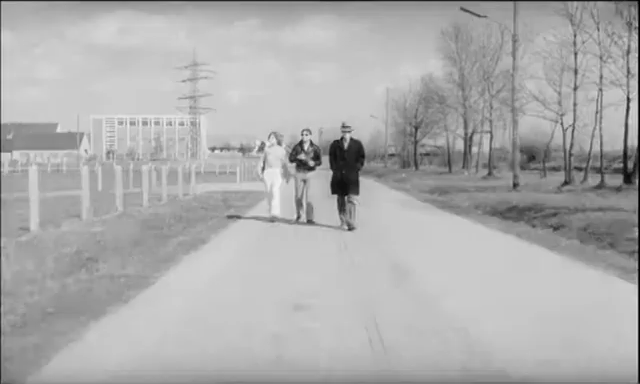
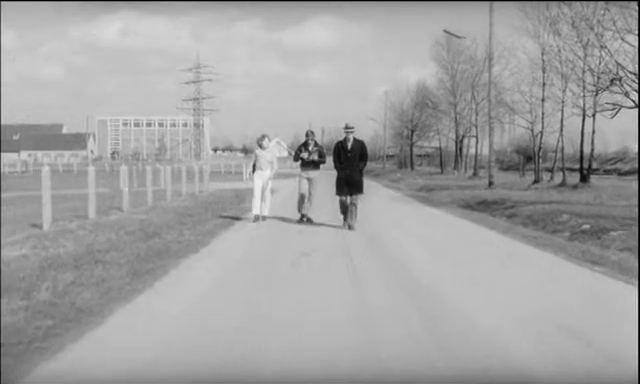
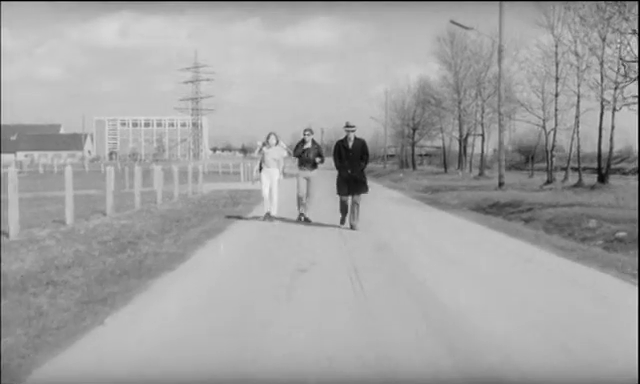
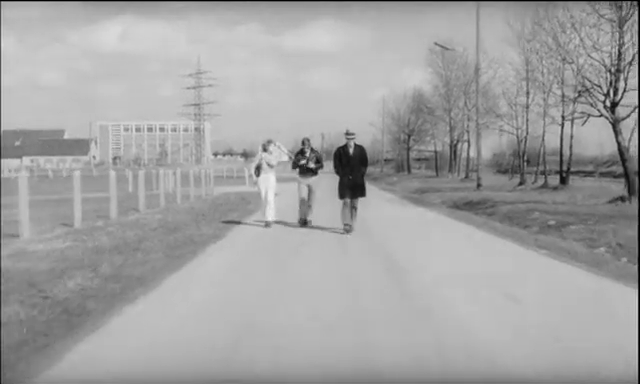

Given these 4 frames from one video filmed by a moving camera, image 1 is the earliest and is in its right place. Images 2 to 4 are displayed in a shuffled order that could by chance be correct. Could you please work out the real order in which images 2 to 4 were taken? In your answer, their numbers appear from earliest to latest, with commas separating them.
3, 2, 4
